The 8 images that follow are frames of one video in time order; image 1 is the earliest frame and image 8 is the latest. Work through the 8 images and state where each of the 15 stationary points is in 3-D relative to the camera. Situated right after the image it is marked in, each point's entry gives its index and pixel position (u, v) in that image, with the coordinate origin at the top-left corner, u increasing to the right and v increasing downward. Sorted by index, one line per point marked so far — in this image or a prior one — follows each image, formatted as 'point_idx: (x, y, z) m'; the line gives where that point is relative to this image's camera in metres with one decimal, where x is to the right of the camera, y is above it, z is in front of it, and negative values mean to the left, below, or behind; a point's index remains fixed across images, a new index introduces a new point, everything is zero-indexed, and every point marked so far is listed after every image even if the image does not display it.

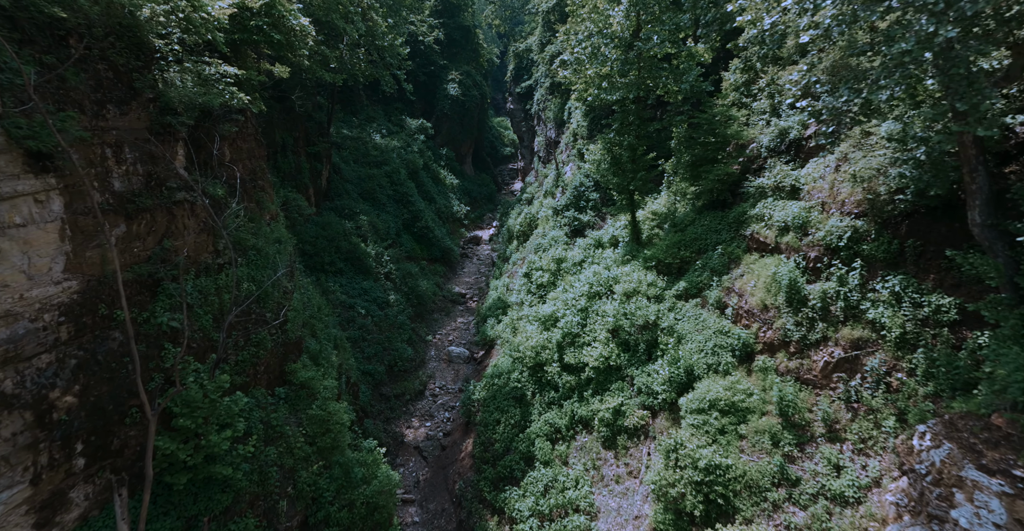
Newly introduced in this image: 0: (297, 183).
0: (-8.3, +3.2, +18.8) m
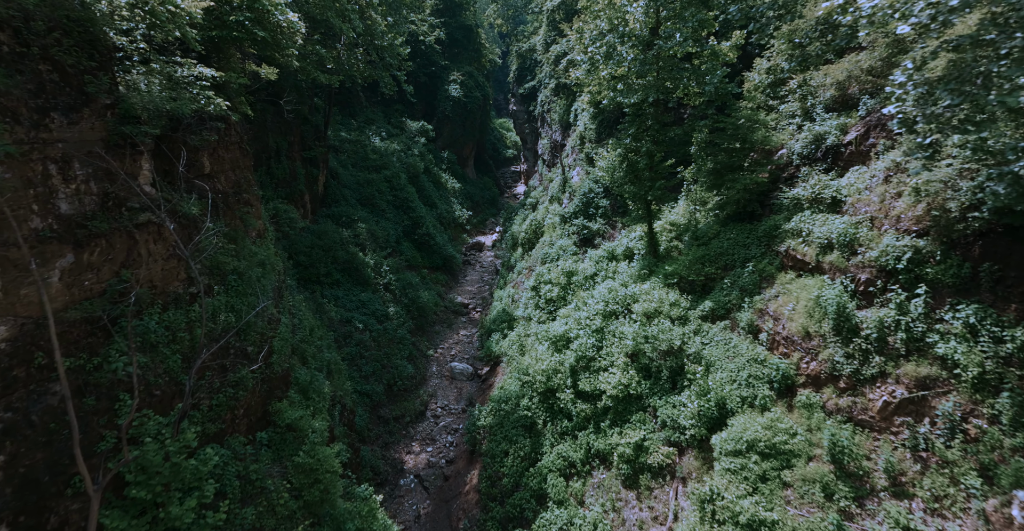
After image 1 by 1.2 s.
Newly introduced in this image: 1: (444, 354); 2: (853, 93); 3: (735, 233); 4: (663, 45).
0: (-8.1, +2.7, +17.9) m
1: (-2.6, -3.3, +18.2) m
2: (+7.2, +3.6, +10.2) m
3: (+5.0, +0.7, +10.8) m
4: (+3.6, +5.1, +11.4) m
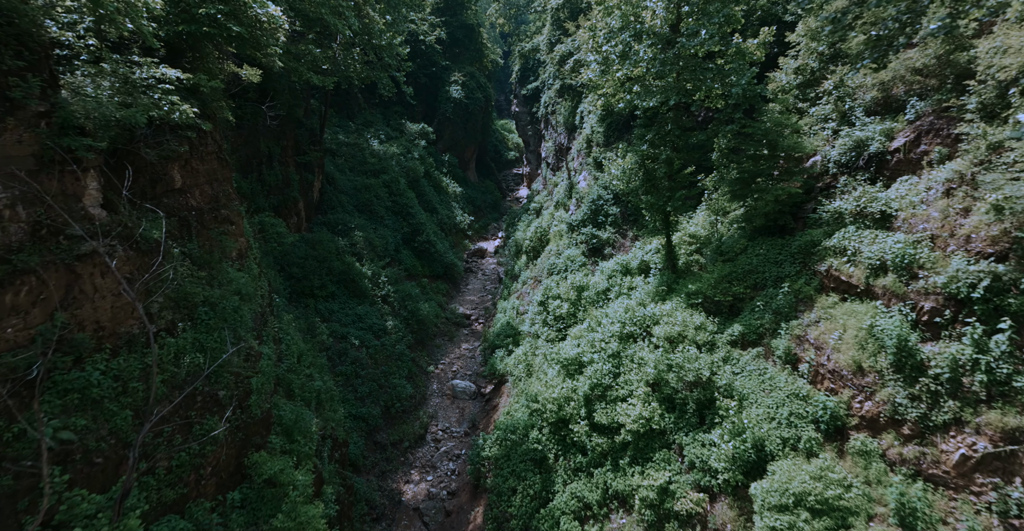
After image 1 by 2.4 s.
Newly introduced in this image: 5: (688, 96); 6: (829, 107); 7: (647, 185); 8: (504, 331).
0: (-7.9, +2.3, +16.9) m
1: (-2.4, -3.7, +17.3) m
2: (+7.3, +3.2, +9.2) m
3: (+5.2, +0.4, +9.9) m
4: (+3.7, +4.7, +10.4) m
5: (+3.9, +3.8, +10.8) m
6: (+6.7, +3.4, +10.3) m
7: (+3.2, +1.9, +11.6) m
8: (-0.3, -2.3, +17.2) m
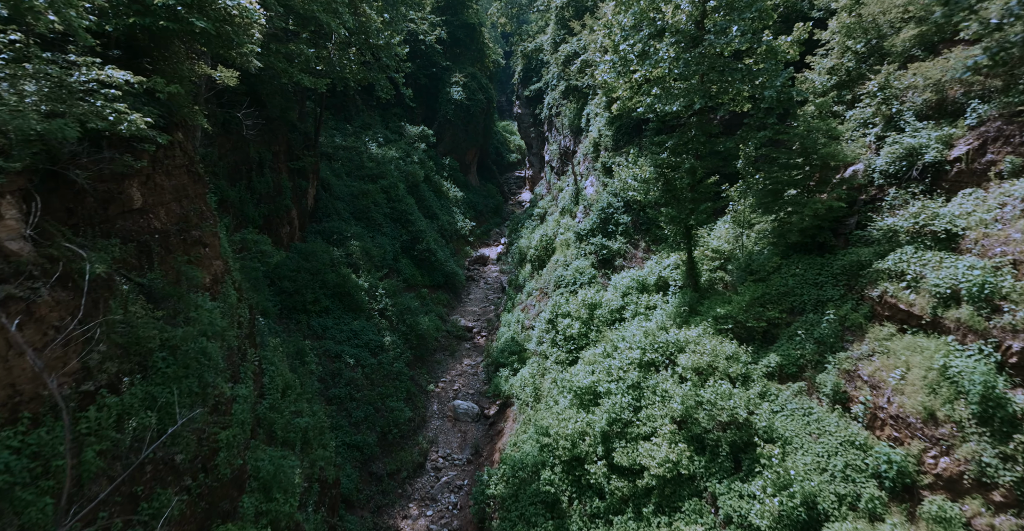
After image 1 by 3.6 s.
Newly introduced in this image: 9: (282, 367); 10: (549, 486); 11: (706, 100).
0: (-7.8, +1.9, +15.9) m
1: (-2.2, -4.1, +16.3) m
2: (+7.5, +2.8, +8.2) m
3: (+5.3, 0.0, +8.9) m
4: (+3.9, +4.3, +9.4) m
5: (+4.1, +3.4, +9.8) m
6: (+6.8, +3.0, +9.3) m
7: (+3.4, +1.5, +10.6) m
8: (-0.2, -2.7, +16.2) m
9: (-4.4, -1.9, +9.2) m
10: (+0.7, -4.1, +9.2) m
11: (+3.8, +3.2, +9.6) m
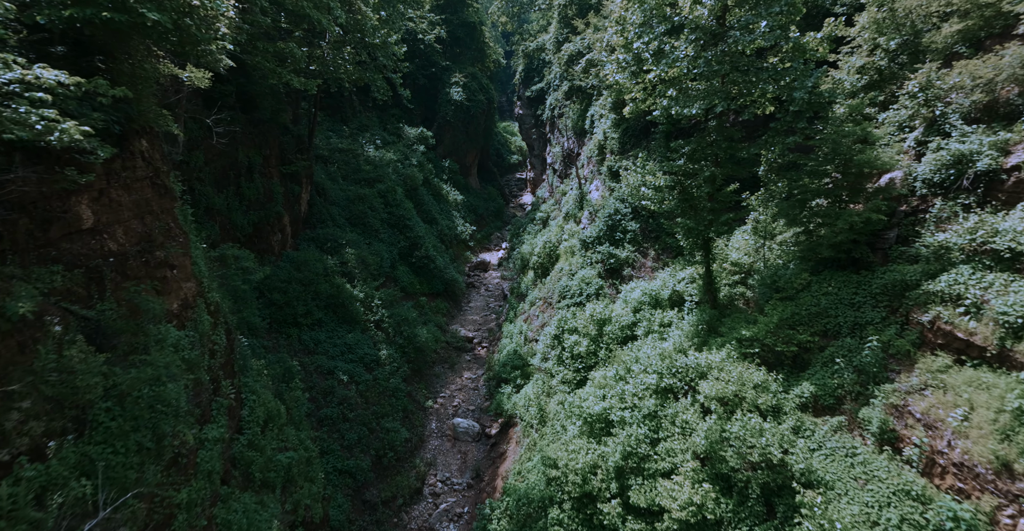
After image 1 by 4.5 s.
0: (-7.7, +1.6, +15.2) m
1: (-2.1, -4.4, +15.5) m
2: (+7.5, +2.5, +7.4) m
3: (+5.4, -0.3, +8.1) m
4: (+4.0, +4.0, +8.6) m
5: (+4.1, +3.1, +9.1) m
6: (+6.9, +2.7, +8.5) m
7: (+3.5, +1.2, +9.8) m
8: (-0.1, -3.0, +15.4) m
9: (-4.3, -2.2, +8.4) m
10: (+0.8, -4.4, +8.4) m
11: (+3.9, +2.9, +8.8) m
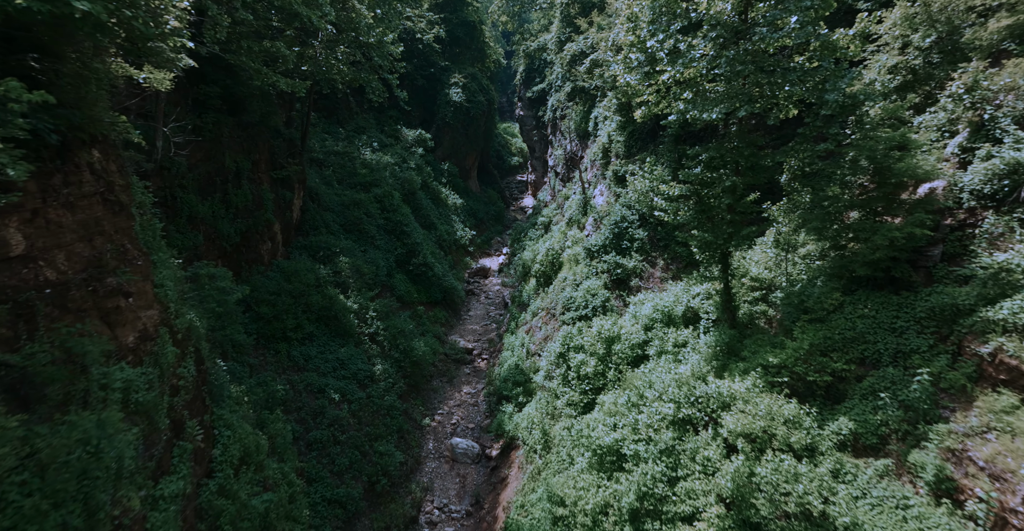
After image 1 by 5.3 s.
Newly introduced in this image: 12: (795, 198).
0: (-7.6, +1.3, +14.4) m
1: (-2.1, -4.8, +14.7) m
2: (+7.6, +2.3, +6.7) m
3: (+5.4, -0.6, +7.3) m
4: (+4.0, +3.7, +7.9) m
5: (+4.2, +2.8, +8.3) m
6: (+6.9, +2.4, +7.7) m
7: (+3.5, +0.9, +9.0) m
8: (0.0, -3.3, +14.6) m
9: (-4.3, -2.5, +7.7) m
10: (+0.8, -4.7, +7.6) m
11: (+3.9, +2.6, +8.0) m
12: (+5.0, +1.2, +8.6) m
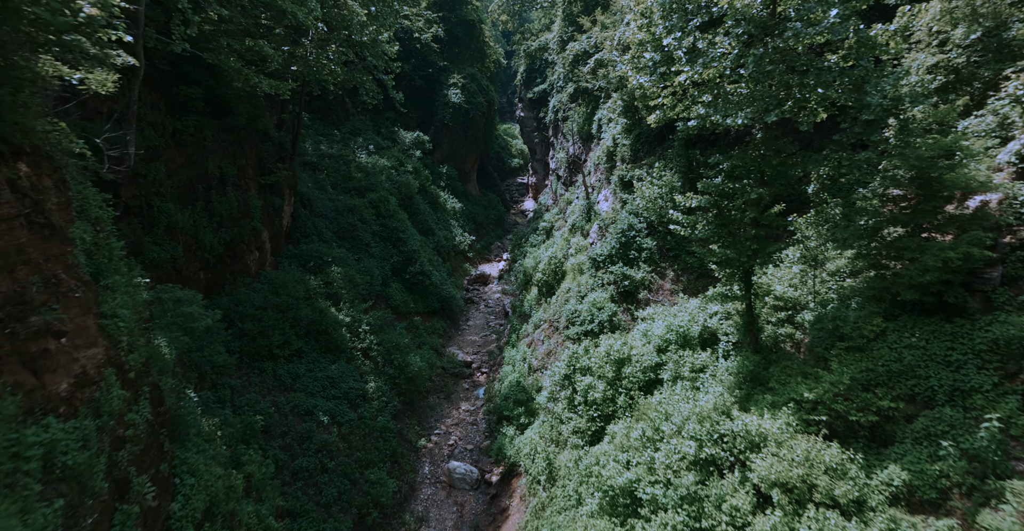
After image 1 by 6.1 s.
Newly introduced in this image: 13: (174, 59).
0: (-7.6, +0.9, +13.5) m
1: (-2.1, -5.1, +13.9) m
2: (+7.6, +1.9, +5.8) m
3: (+5.5, -0.9, +6.5) m
4: (+4.0, +3.4, +7.0) m
5: (+4.2, +2.5, +7.5) m
6: (+7.0, +2.1, +6.9) m
7: (+3.5, +0.6, +8.2) m
8: (0.0, -3.6, +13.8) m
9: (-4.2, -2.9, +6.8) m
10: (+0.9, -5.1, +6.8) m
11: (+4.0, +2.3, +7.2) m
12: (+5.0, +0.9, +7.8) m
13: (-8.4, +5.1, +12.1) m
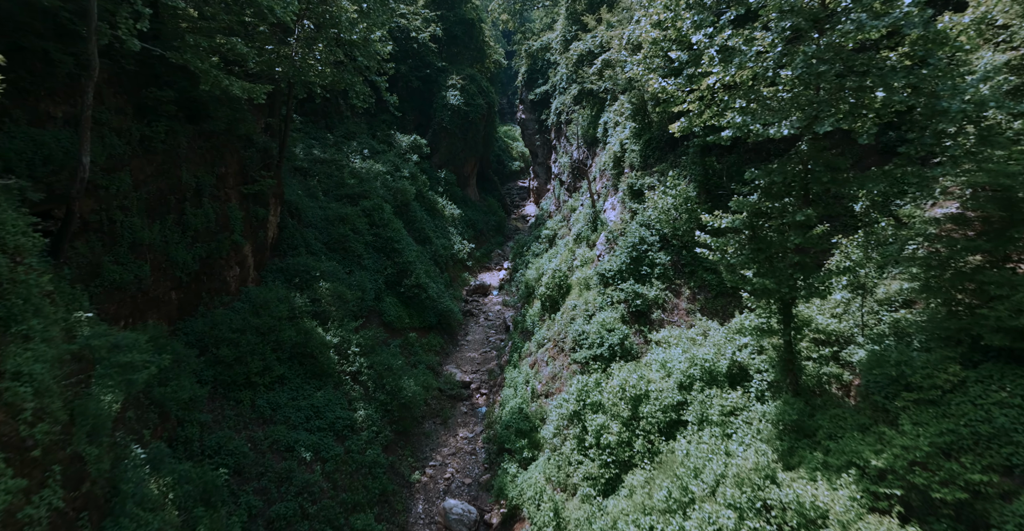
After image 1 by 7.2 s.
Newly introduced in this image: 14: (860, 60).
0: (-7.6, +0.5, +12.4) m
1: (-2.0, -5.5, +12.7) m
2: (+7.7, +1.5, +4.7) m
3: (+5.5, -1.4, +5.3) m
4: (+4.1, +3.0, +5.9) m
5: (+4.3, +2.0, +6.3) m
6: (+7.0, +1.6, +5.8) m
7: (+3.6, +0.1, +7.0) m
8: (+0.1, -4.1, +12.6) m
9: (-4.2, -3.3, +5.7) m
10: (+0.9, -5.5, +5.6) m
11: (+4.0, +1.9, +6.0) m
12: (+5.1, +0.5, +6.6) m
13: (-8.4, +4.7, +11.0) m
14: (+4.2, +2.6, +6.0) m
